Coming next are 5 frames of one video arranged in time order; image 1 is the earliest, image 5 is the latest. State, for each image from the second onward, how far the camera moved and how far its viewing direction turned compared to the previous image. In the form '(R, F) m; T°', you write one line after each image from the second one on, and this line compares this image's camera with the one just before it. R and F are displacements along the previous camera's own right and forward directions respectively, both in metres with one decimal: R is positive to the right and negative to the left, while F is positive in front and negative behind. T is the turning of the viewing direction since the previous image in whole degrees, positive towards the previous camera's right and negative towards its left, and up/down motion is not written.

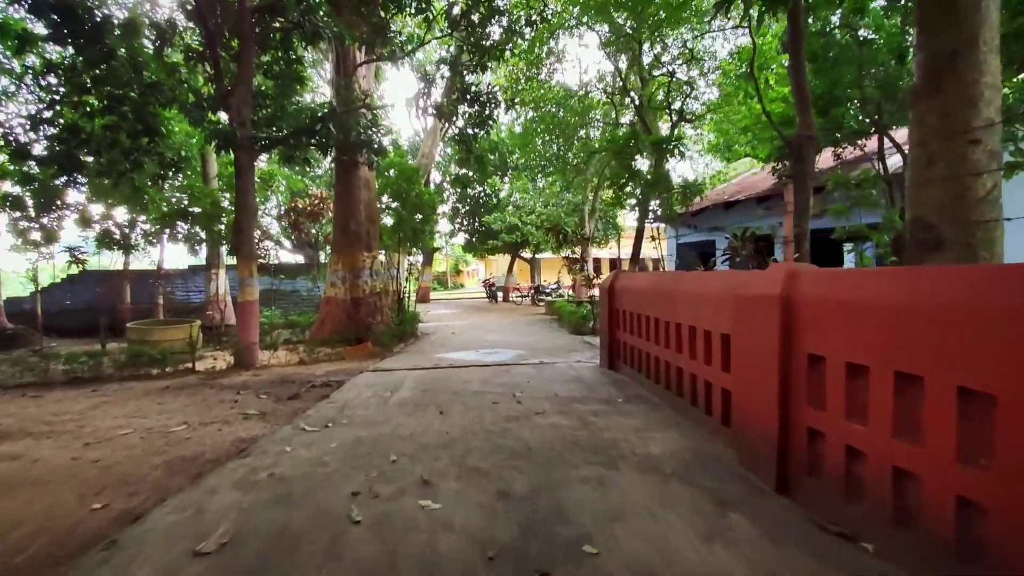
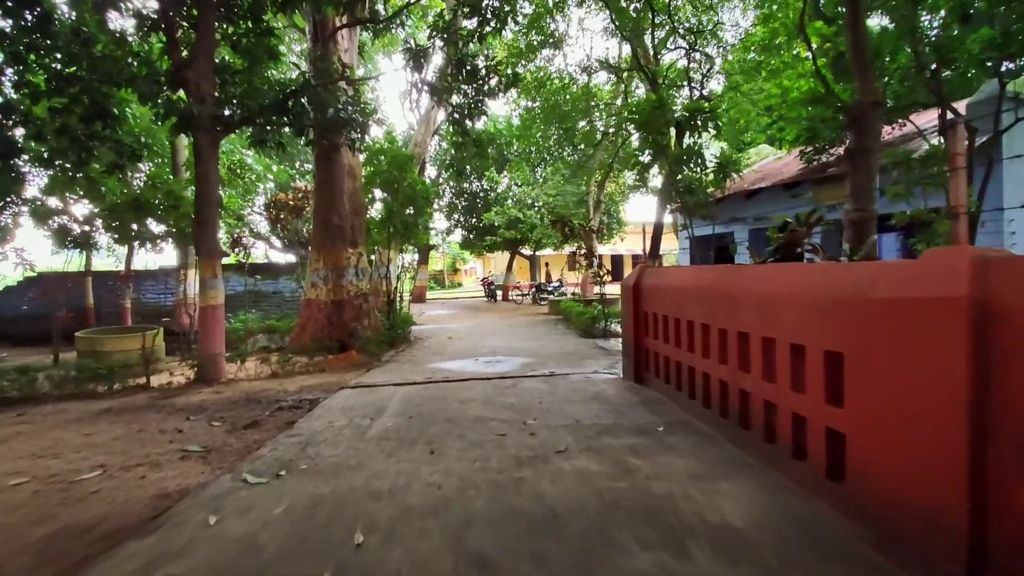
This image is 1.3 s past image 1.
(-0.1, +1.2) m; 0°
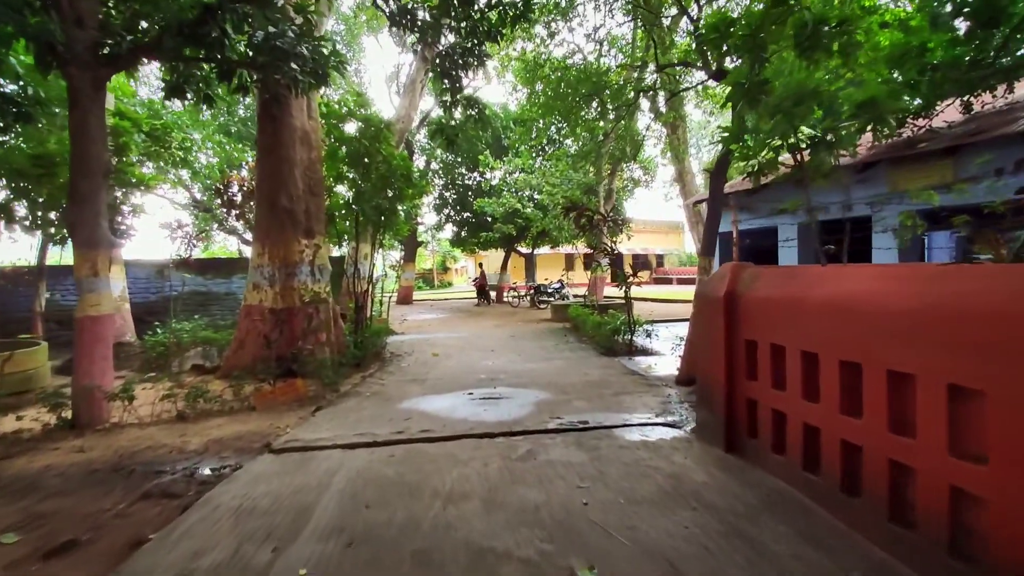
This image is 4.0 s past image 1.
(-0.2, +2.3) m; +1°
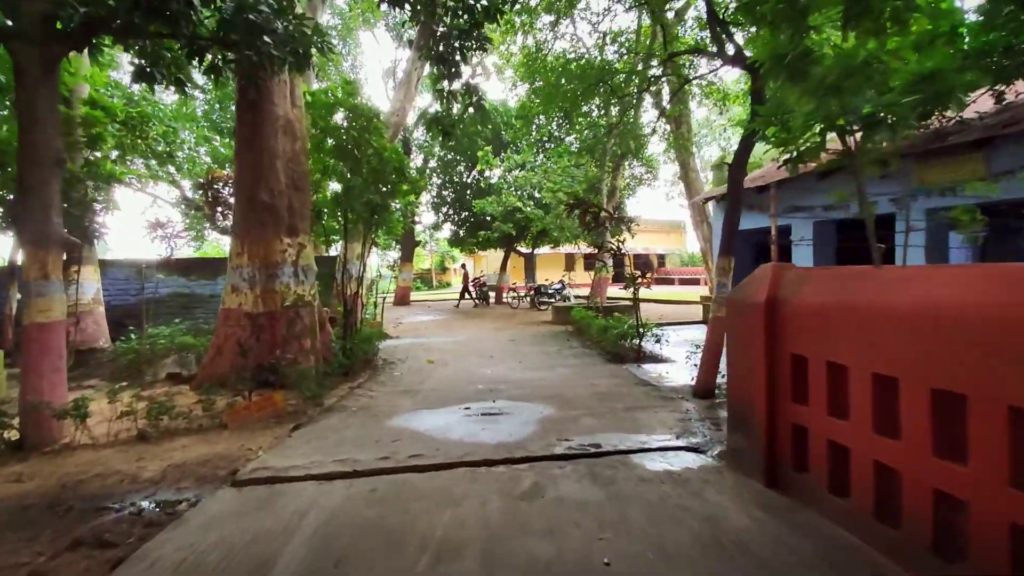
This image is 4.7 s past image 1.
(0.0, +0.6) m; 0°
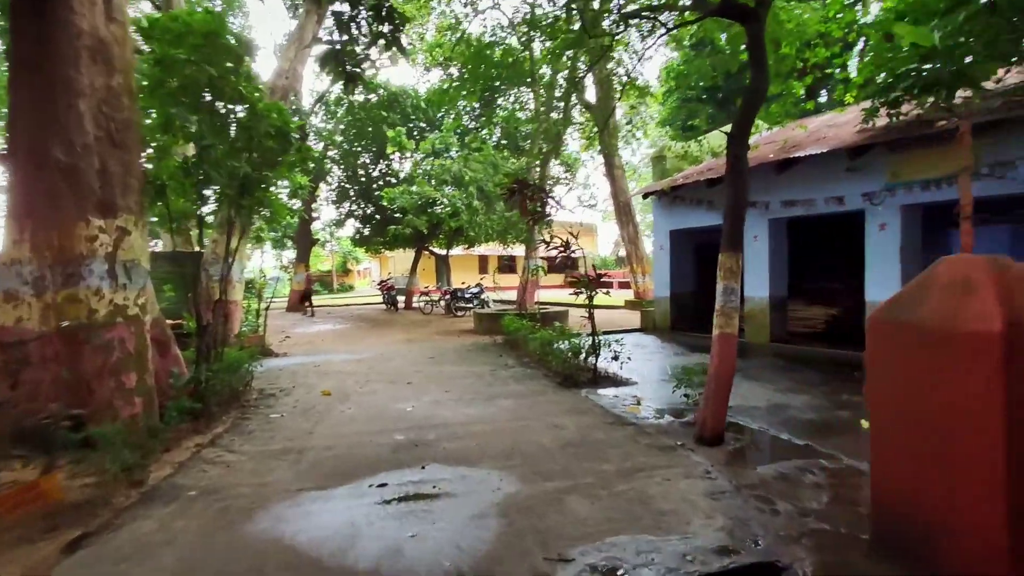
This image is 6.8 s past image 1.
(-0.2, +1.9) m; +9°
